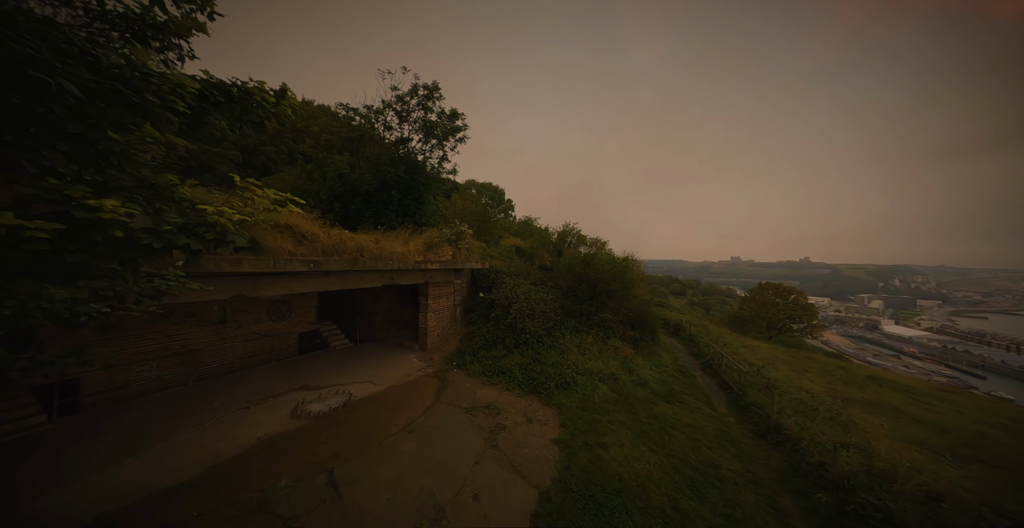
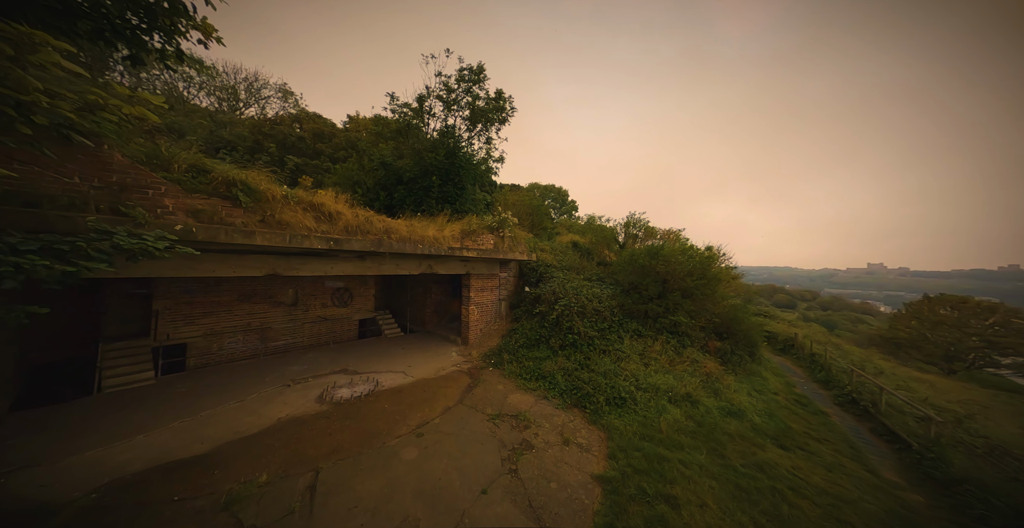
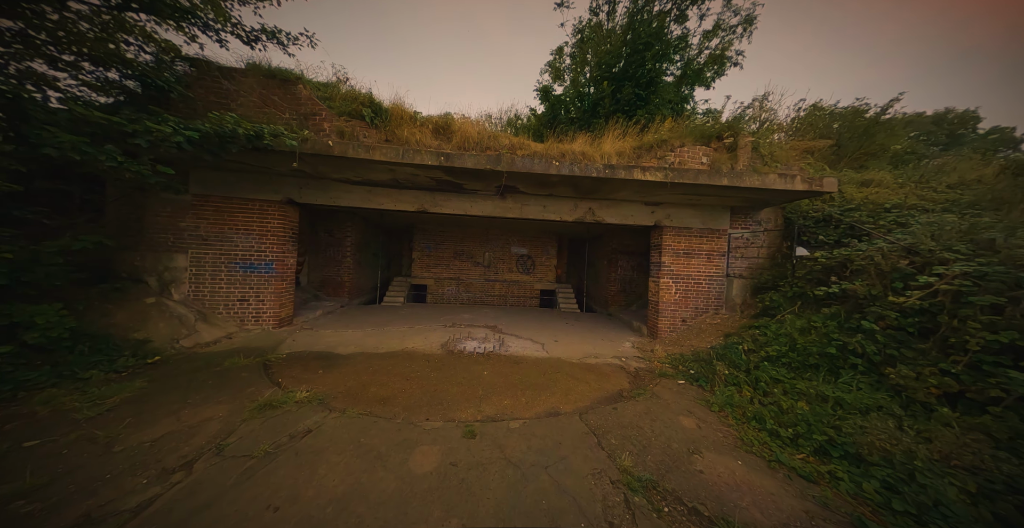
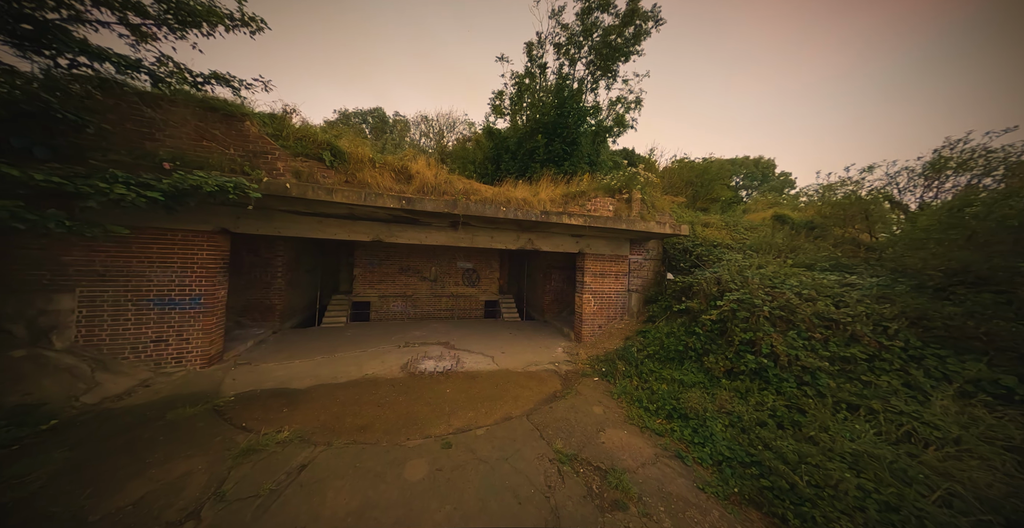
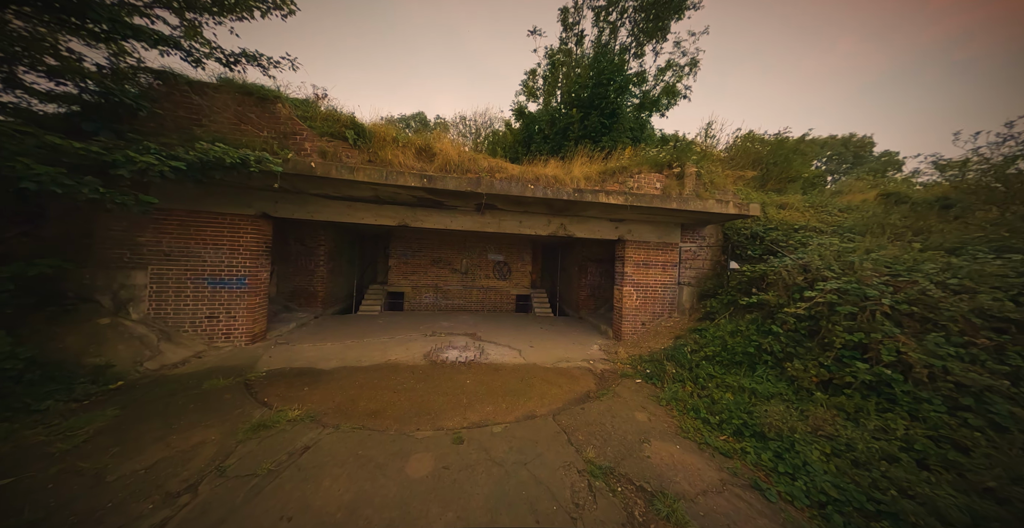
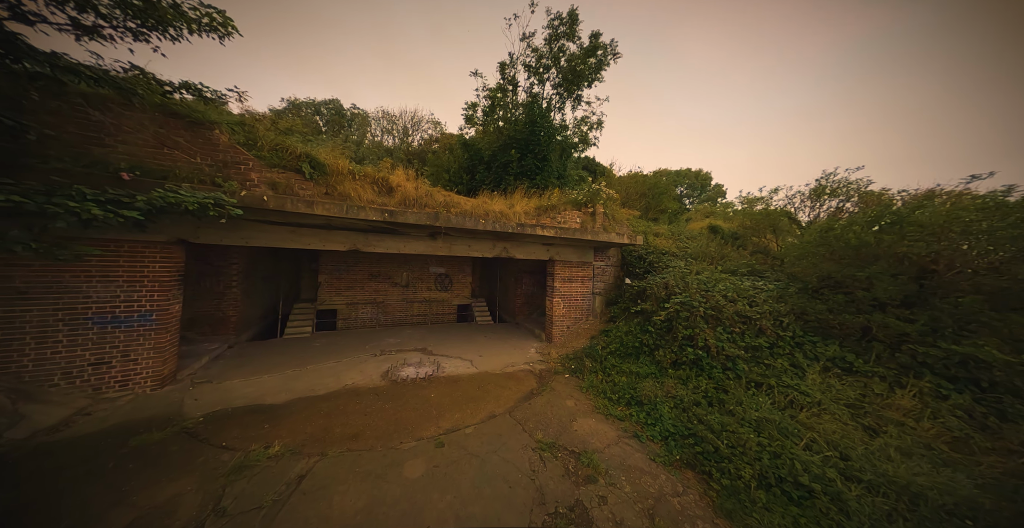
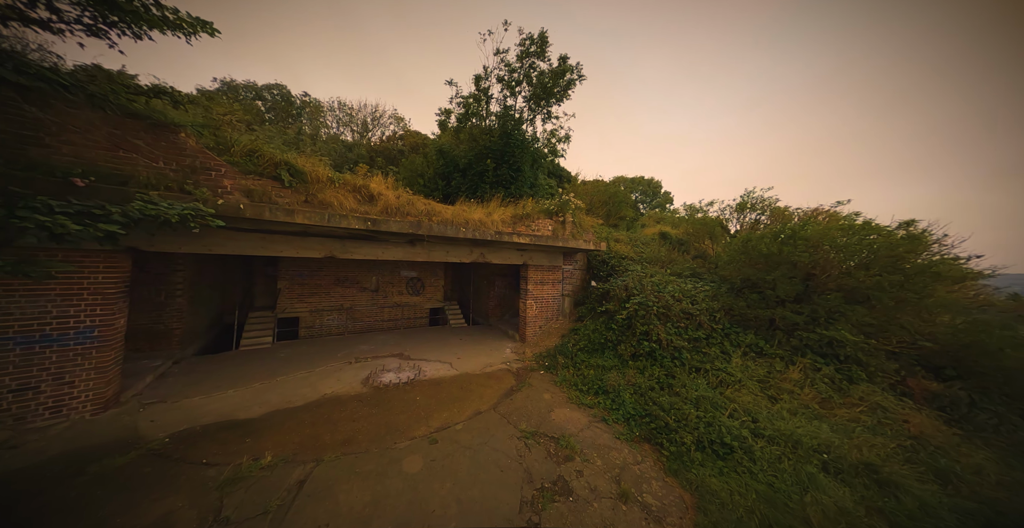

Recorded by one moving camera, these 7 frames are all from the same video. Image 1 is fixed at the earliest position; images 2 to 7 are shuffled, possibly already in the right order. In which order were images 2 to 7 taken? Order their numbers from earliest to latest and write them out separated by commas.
2, 7, 6, 4, 5, 3
